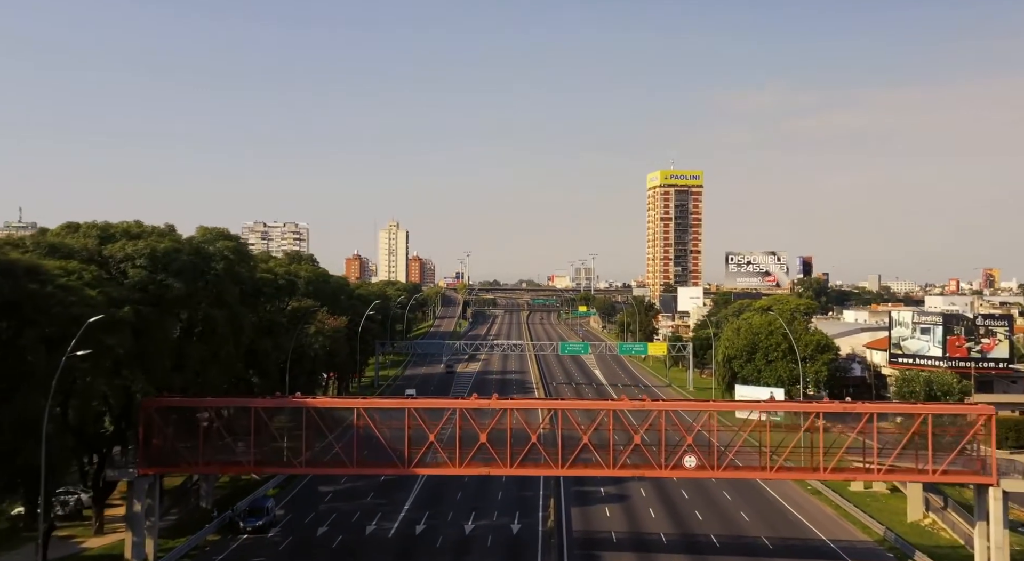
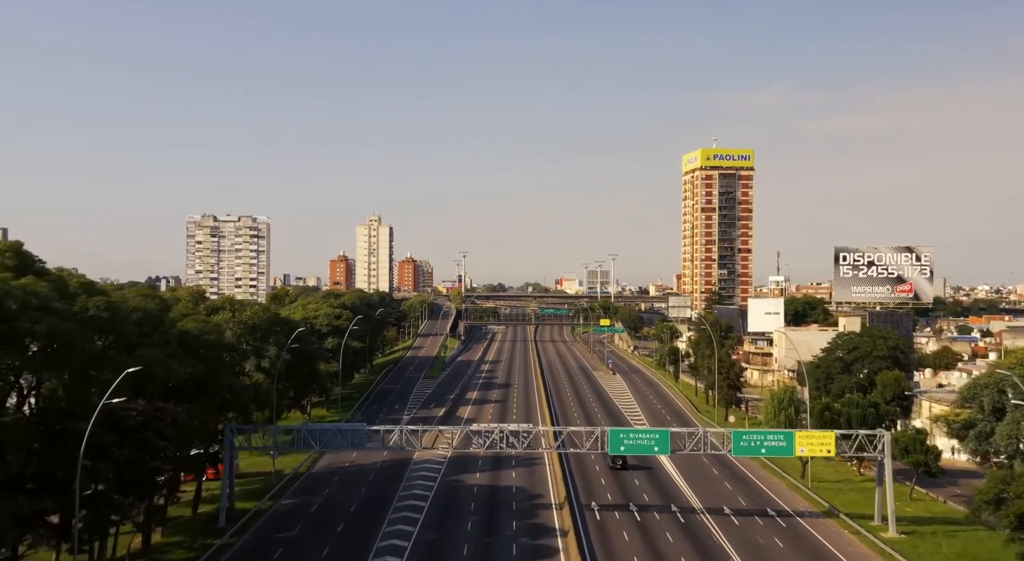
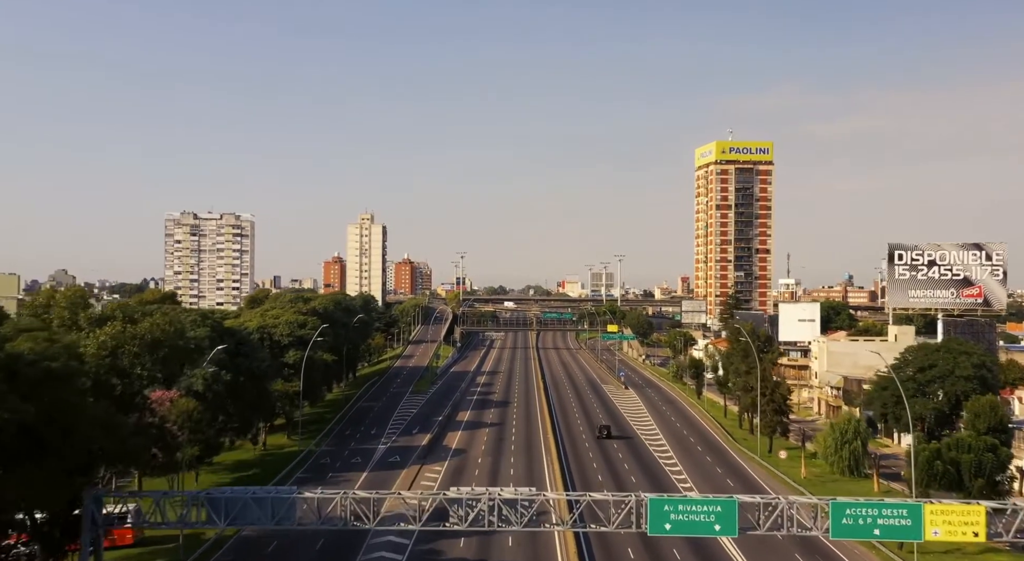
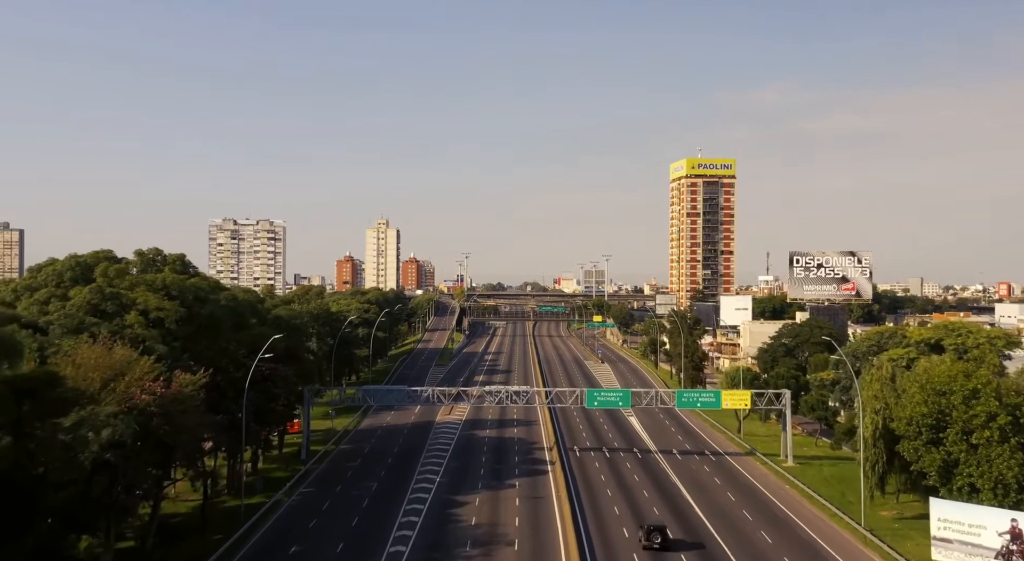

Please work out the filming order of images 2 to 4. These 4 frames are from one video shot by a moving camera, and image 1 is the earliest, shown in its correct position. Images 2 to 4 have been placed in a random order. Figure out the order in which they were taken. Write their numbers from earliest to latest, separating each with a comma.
4, 2, 3
